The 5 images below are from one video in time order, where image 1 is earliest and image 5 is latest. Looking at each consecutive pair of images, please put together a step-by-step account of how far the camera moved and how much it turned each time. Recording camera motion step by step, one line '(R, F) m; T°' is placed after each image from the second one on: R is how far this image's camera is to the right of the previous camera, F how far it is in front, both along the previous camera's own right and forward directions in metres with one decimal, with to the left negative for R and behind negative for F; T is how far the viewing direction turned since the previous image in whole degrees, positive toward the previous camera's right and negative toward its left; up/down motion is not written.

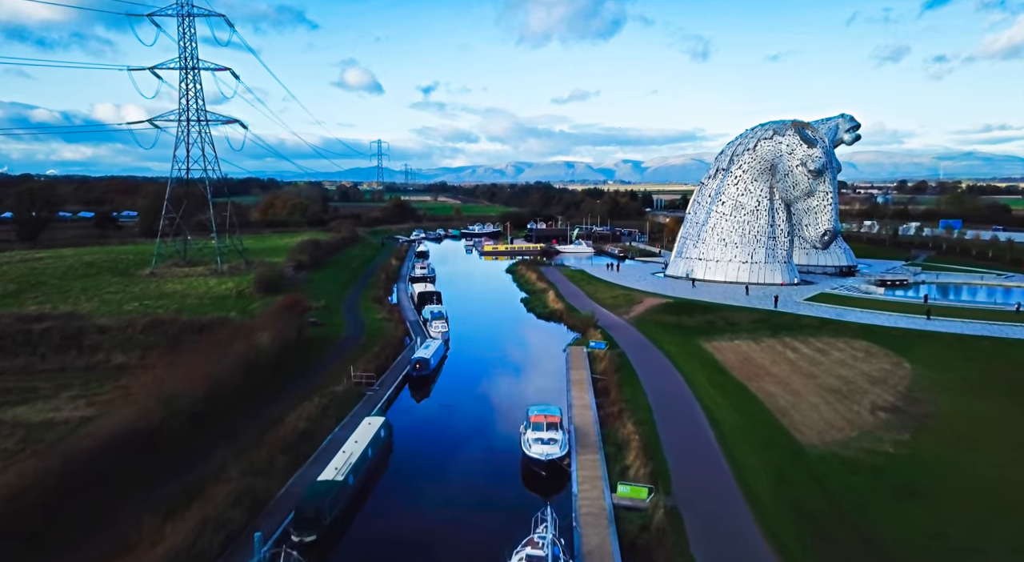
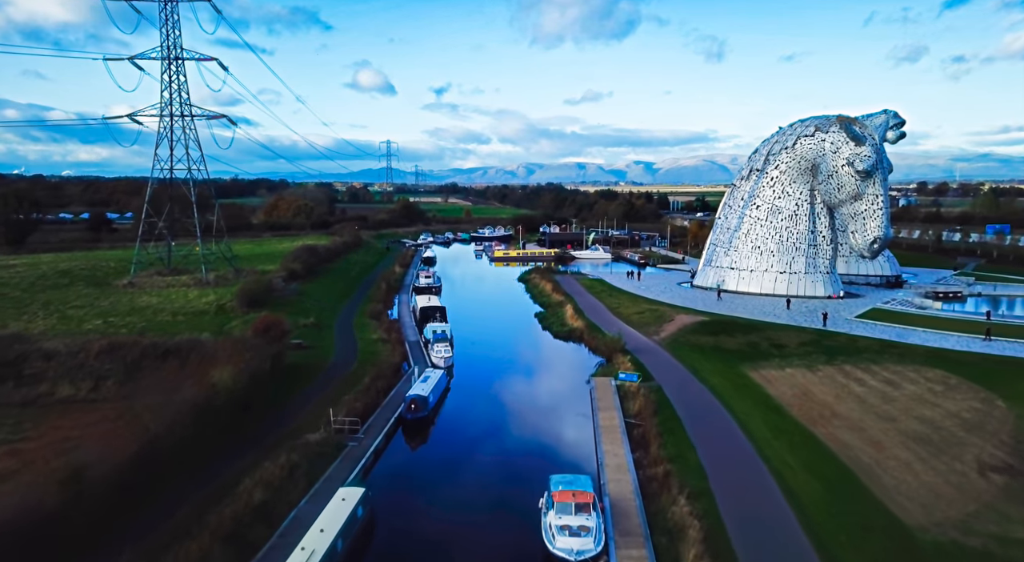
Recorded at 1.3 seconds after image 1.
(-0.2, +4.9) m; -1°
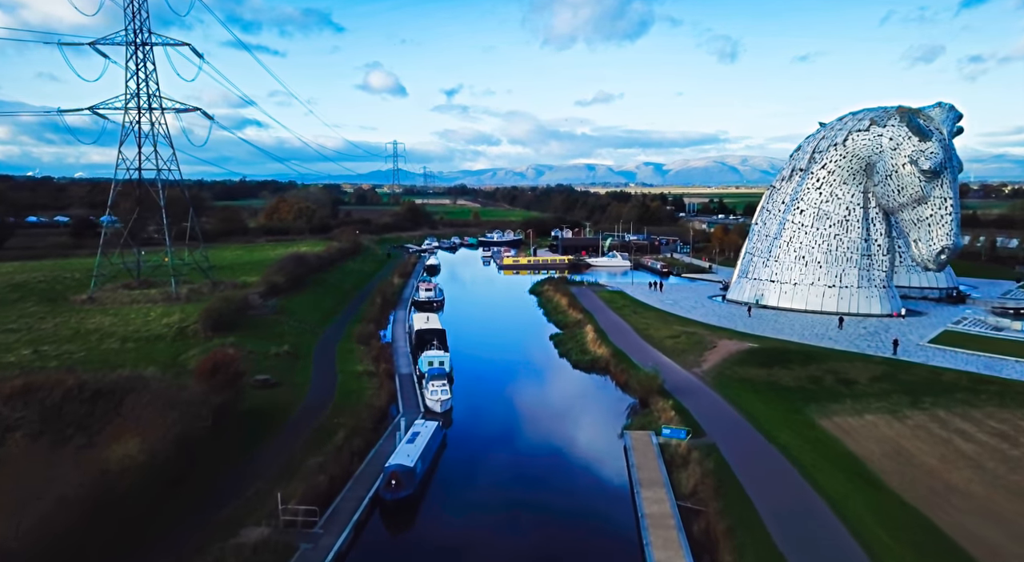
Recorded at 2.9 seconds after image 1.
(-0.1, +5.8) m; -1°
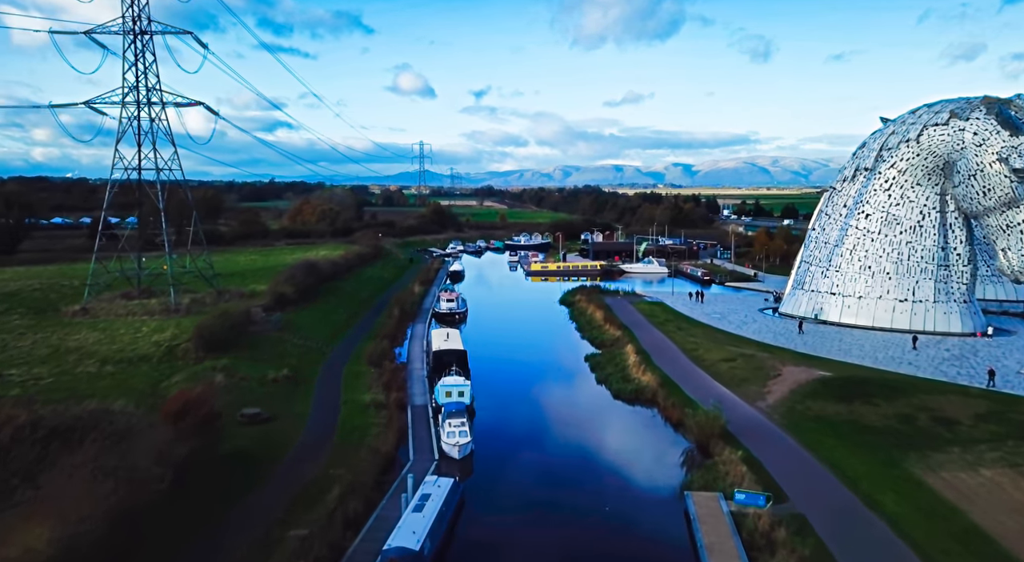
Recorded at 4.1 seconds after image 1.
(-0.2, +4.2) m; -3°
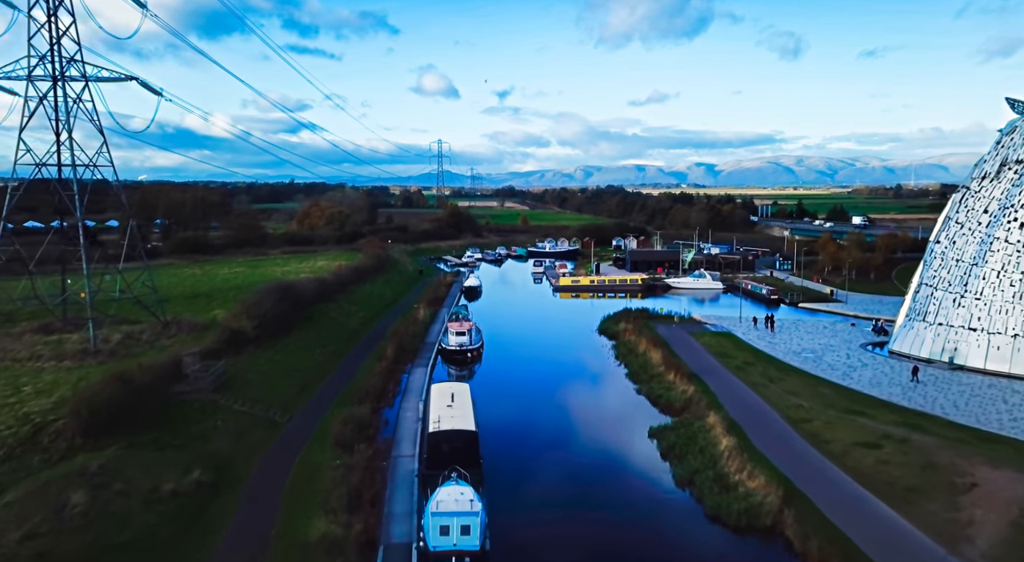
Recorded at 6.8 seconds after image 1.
(-0.5, +9.8) m; -2°
